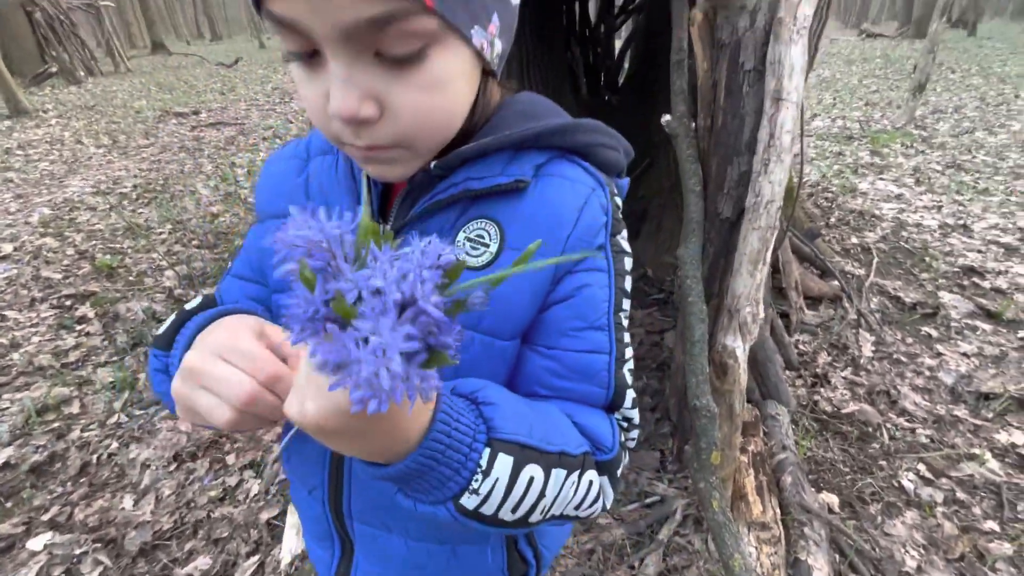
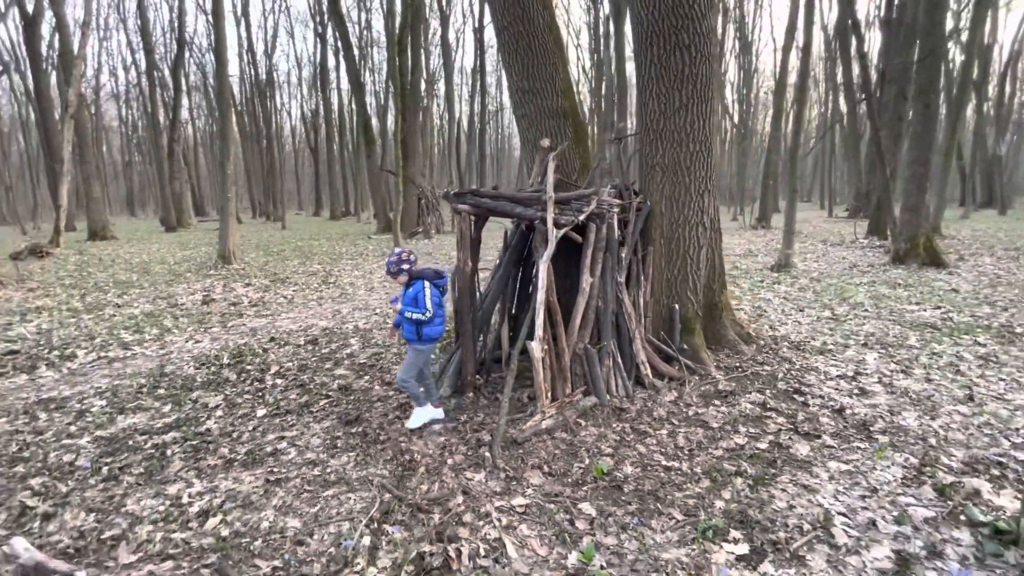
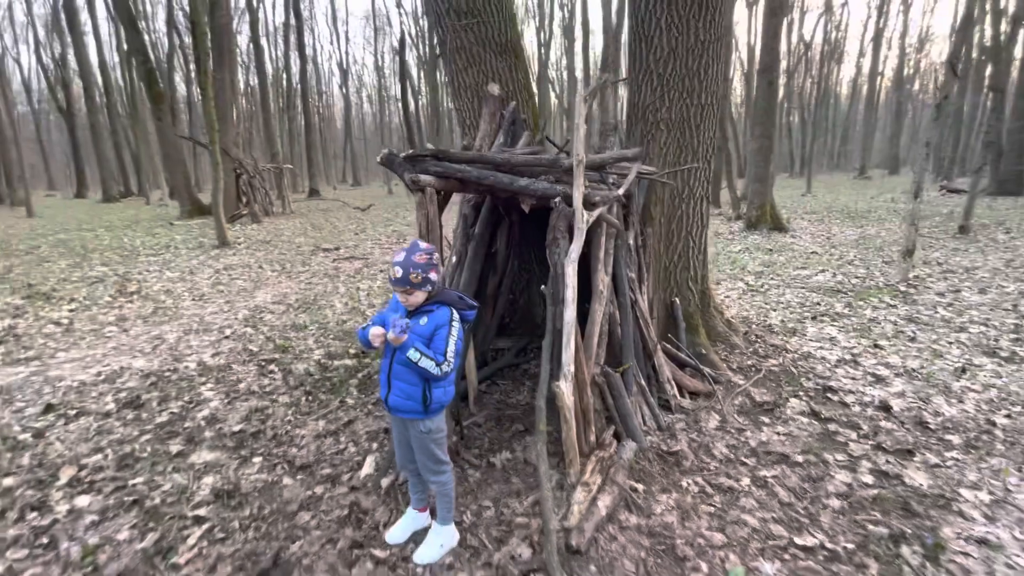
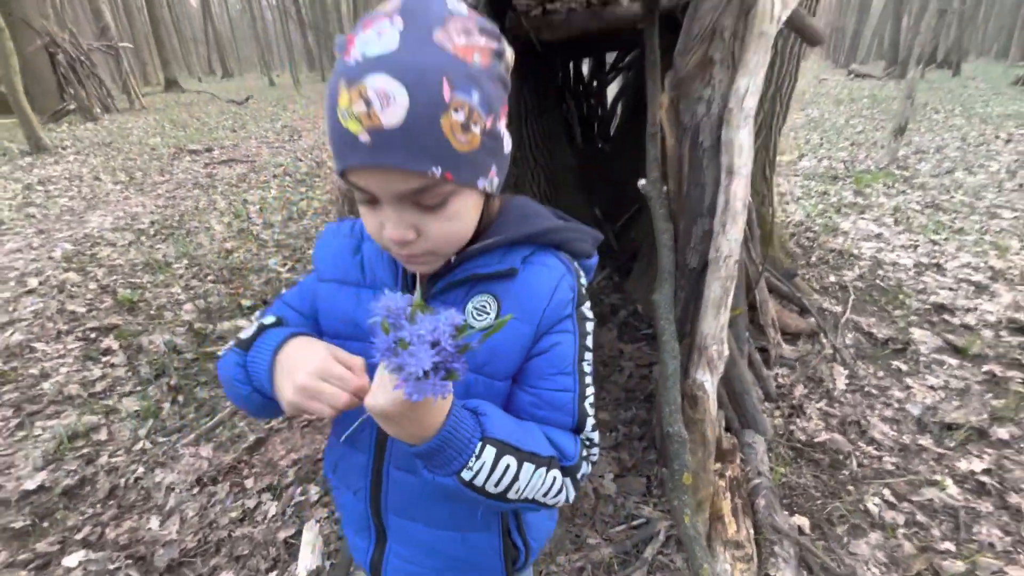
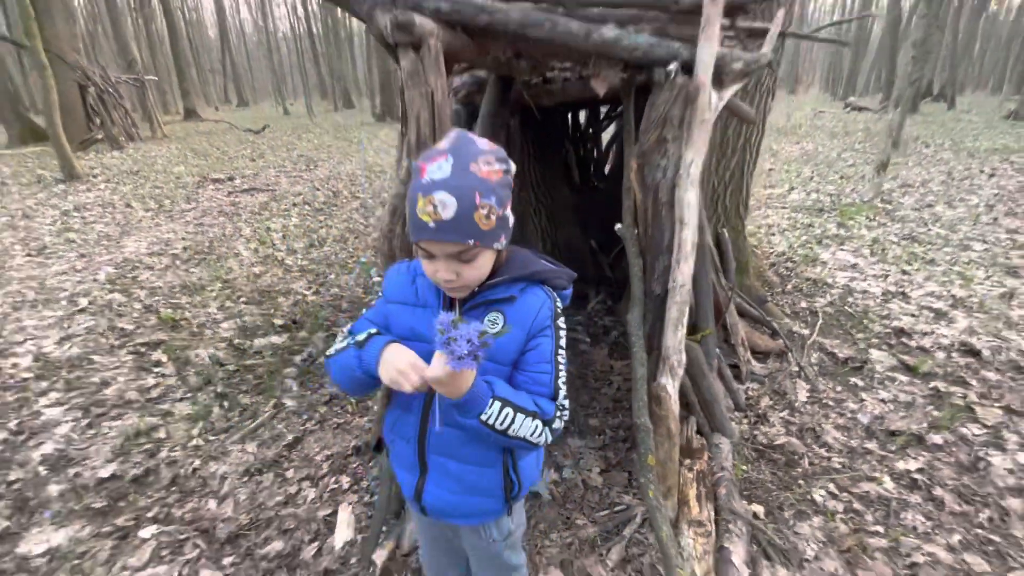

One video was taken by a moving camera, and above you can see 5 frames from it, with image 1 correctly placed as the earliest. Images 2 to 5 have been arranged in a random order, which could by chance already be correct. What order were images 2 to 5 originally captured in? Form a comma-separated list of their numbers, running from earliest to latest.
4, 5, 3, 2
